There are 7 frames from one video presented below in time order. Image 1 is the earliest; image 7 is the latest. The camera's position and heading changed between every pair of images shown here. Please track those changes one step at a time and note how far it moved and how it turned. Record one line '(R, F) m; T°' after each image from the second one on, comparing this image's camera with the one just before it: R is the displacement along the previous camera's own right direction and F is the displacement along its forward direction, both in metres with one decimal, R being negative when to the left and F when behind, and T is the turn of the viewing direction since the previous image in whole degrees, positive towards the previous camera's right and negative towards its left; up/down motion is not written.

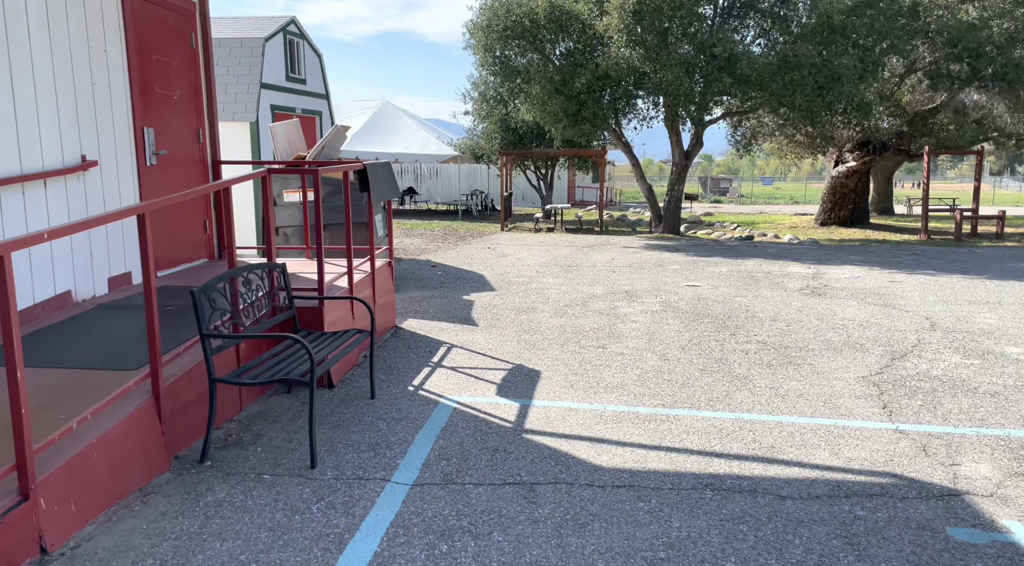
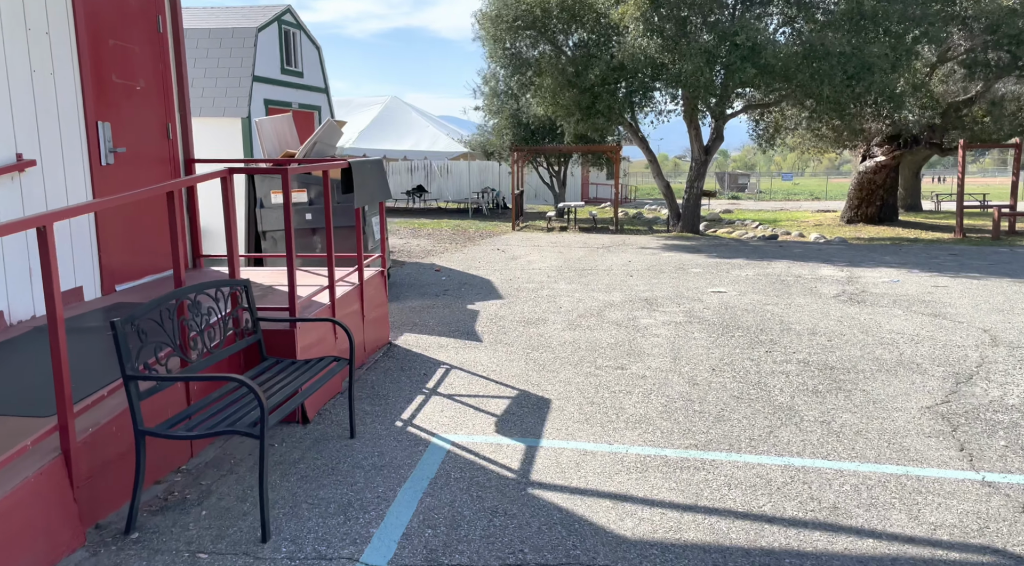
(+0.1, +0.8) m; -1°
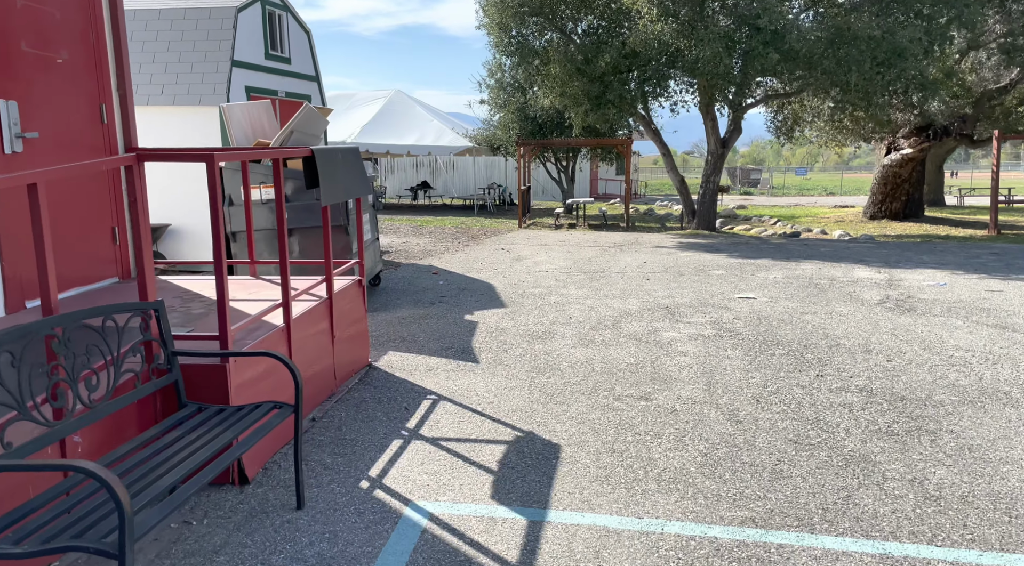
(0.0, +1.0) m; -1°
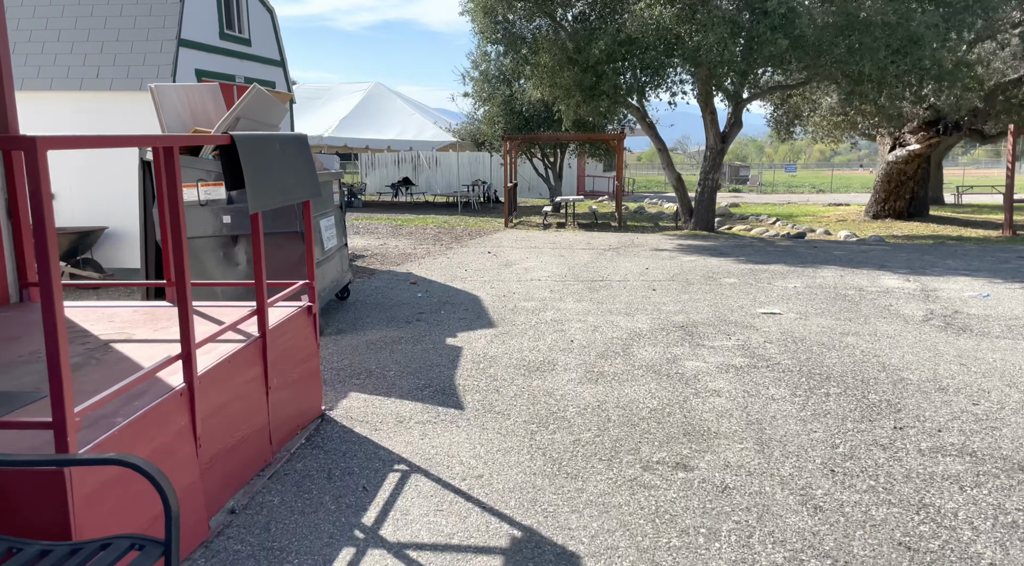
(-0.1, +1.2) m; +1°
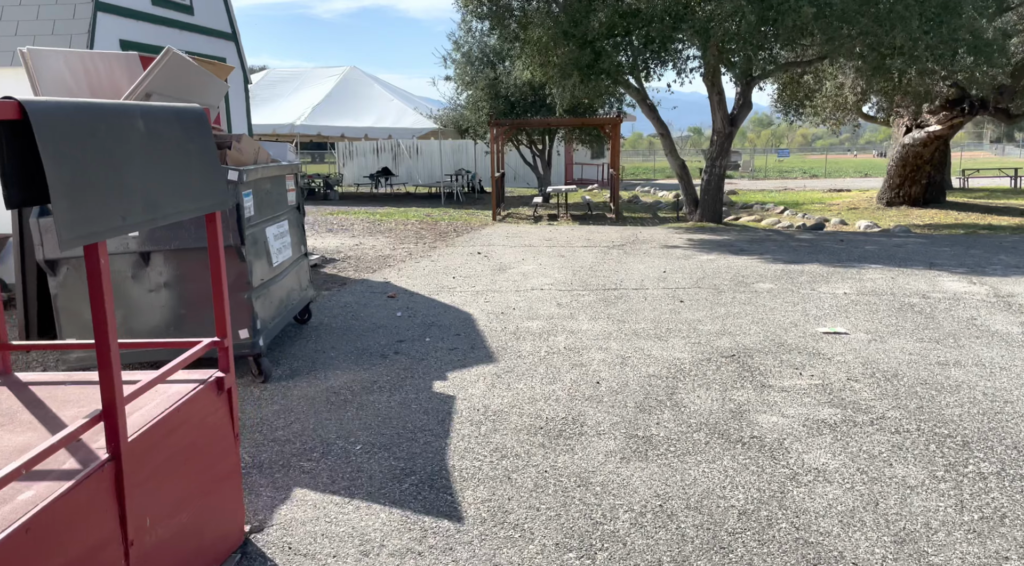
(-0.1, +1.5) m; +1°
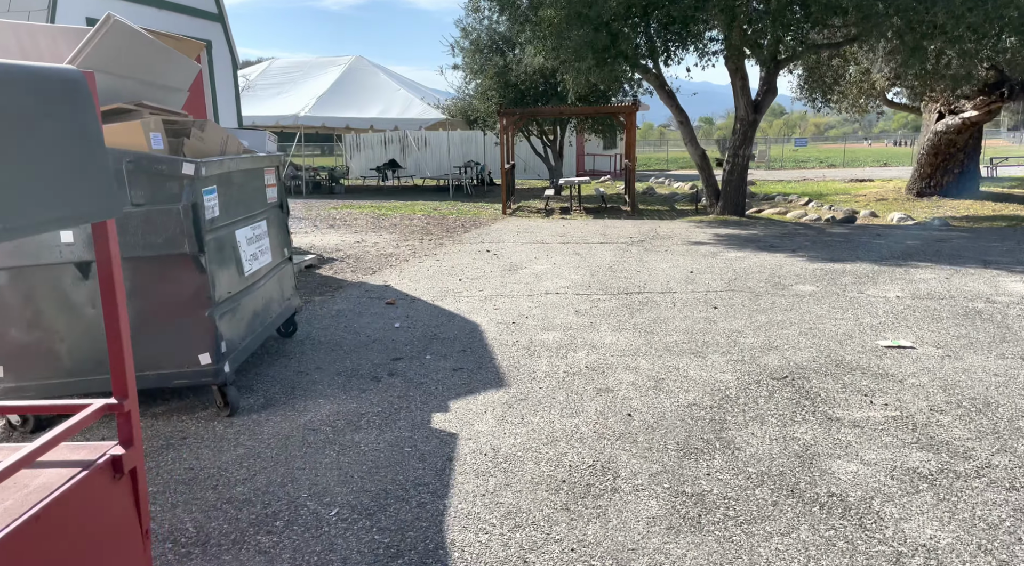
(0.0, +0.8) m; -1°
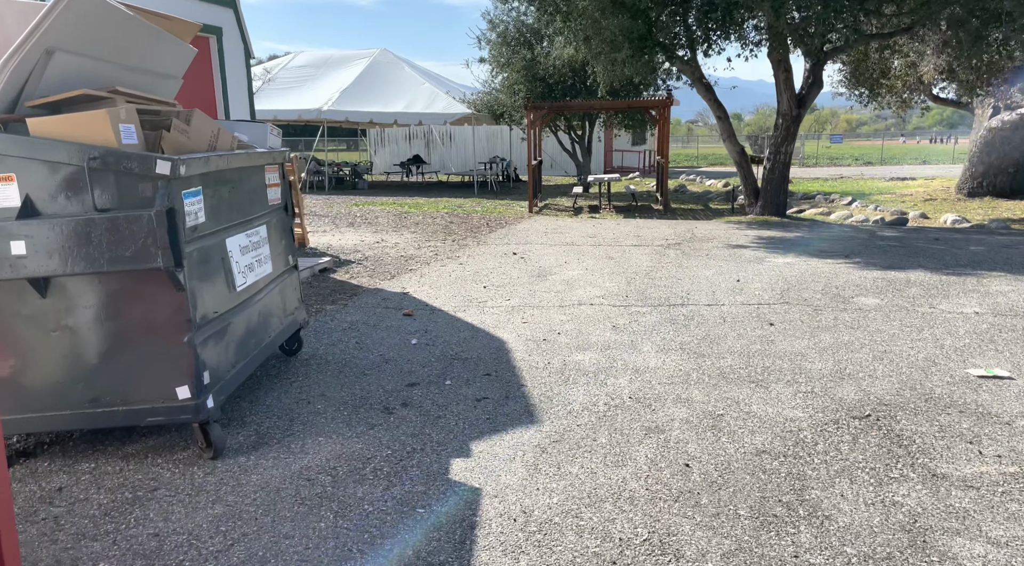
(-0.1, +0.7) m; -2°
